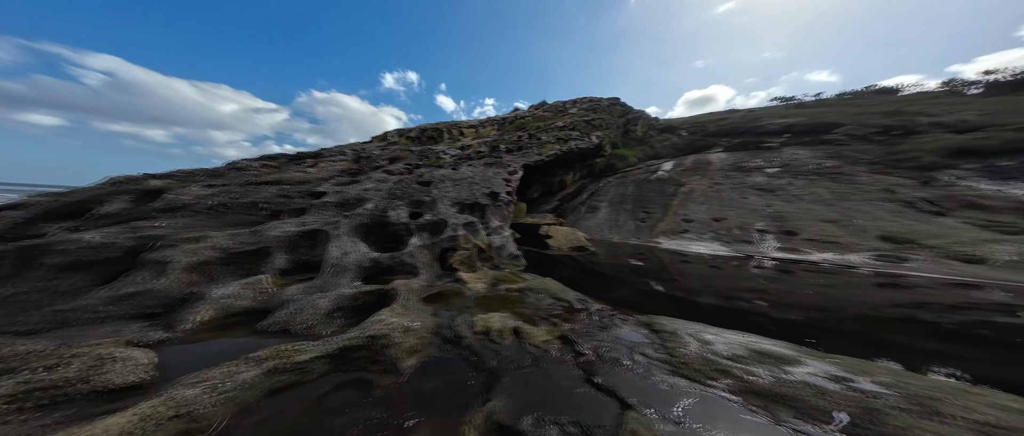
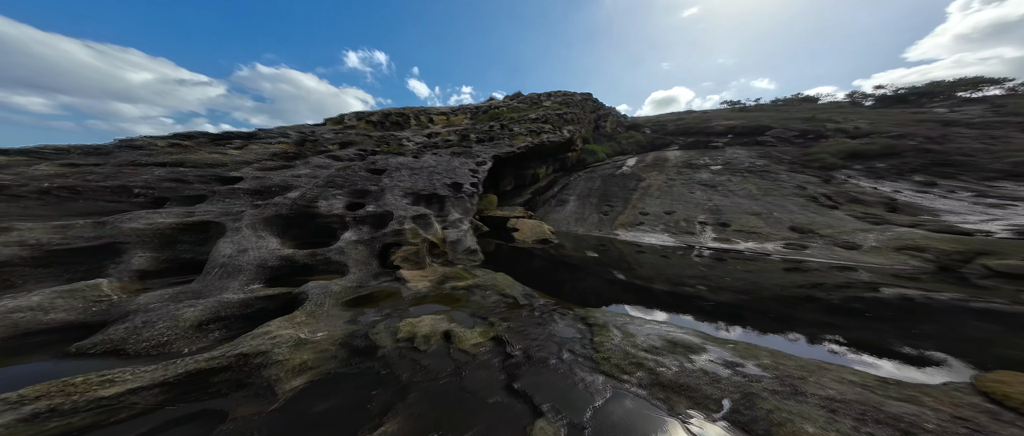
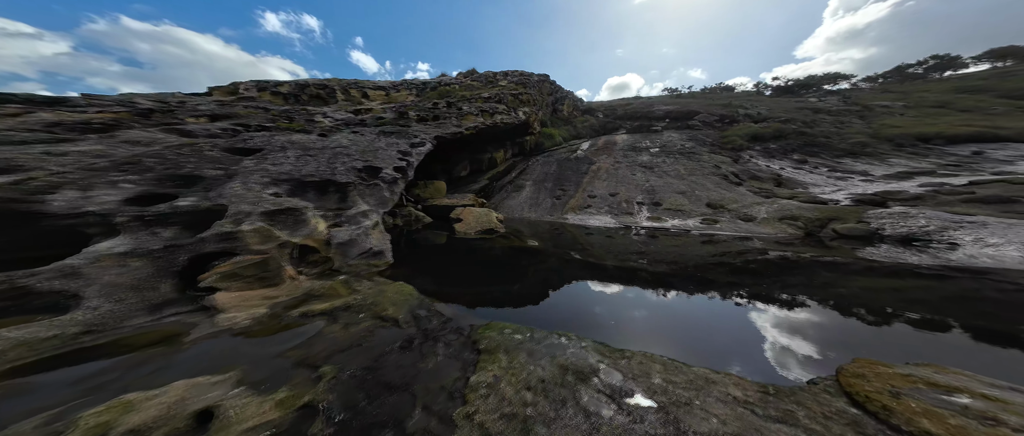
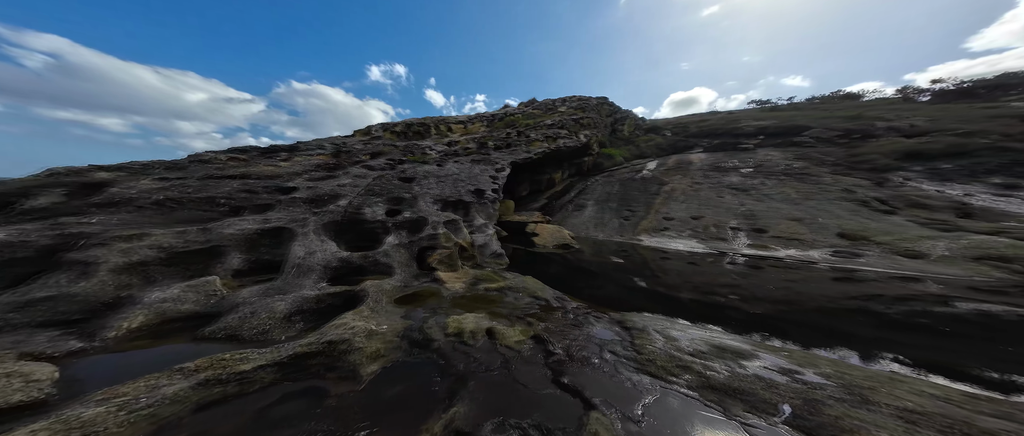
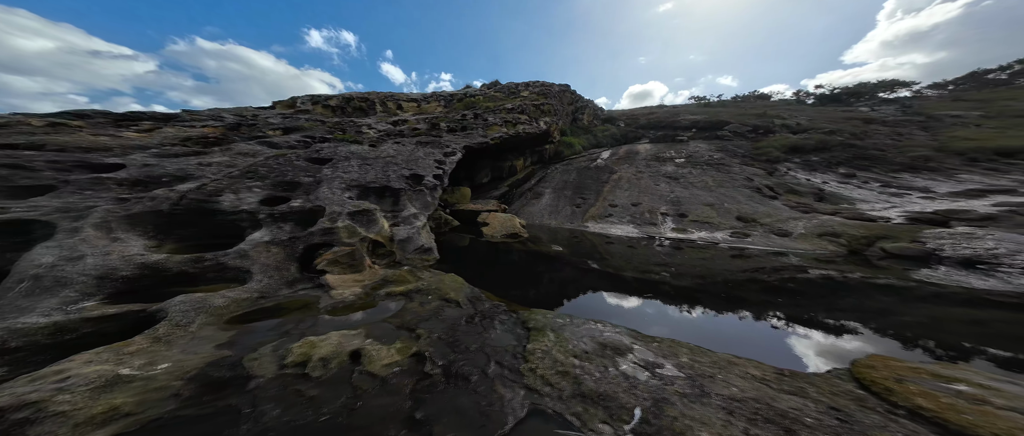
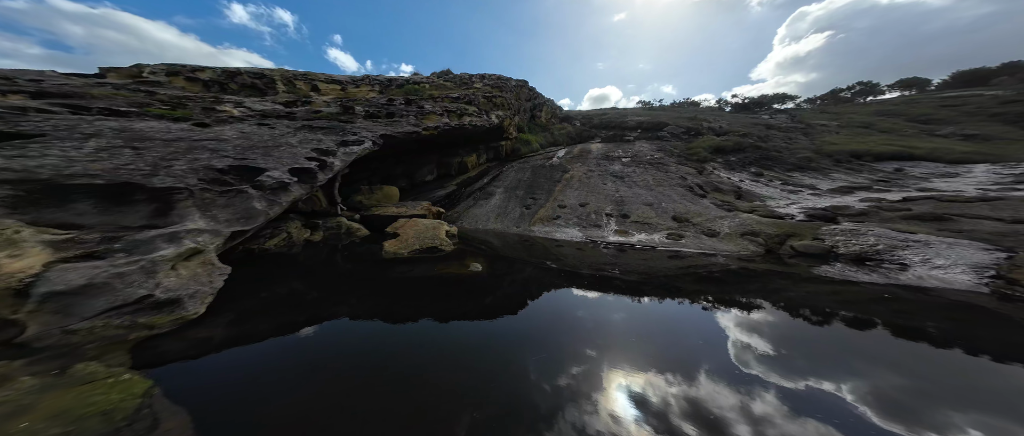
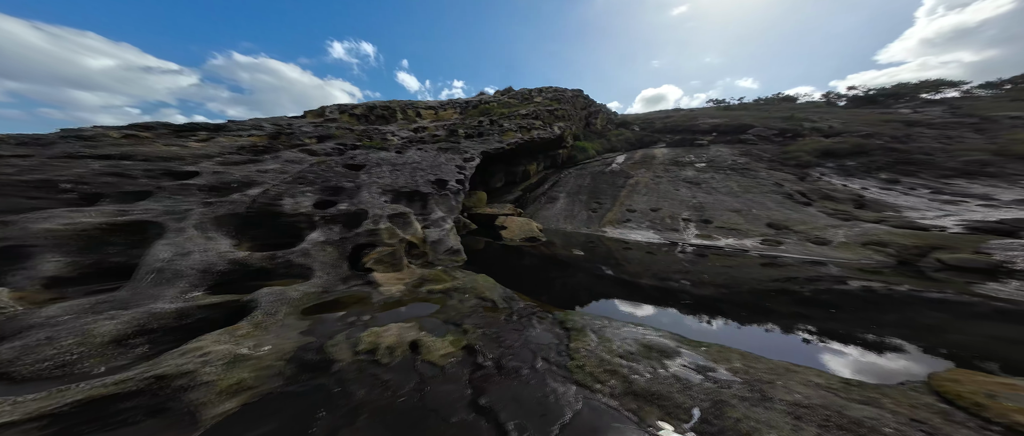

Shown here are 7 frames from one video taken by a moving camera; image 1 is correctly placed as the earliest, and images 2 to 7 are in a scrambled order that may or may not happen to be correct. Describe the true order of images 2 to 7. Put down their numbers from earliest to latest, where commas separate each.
4, 2, 7, 5, 3, 6
